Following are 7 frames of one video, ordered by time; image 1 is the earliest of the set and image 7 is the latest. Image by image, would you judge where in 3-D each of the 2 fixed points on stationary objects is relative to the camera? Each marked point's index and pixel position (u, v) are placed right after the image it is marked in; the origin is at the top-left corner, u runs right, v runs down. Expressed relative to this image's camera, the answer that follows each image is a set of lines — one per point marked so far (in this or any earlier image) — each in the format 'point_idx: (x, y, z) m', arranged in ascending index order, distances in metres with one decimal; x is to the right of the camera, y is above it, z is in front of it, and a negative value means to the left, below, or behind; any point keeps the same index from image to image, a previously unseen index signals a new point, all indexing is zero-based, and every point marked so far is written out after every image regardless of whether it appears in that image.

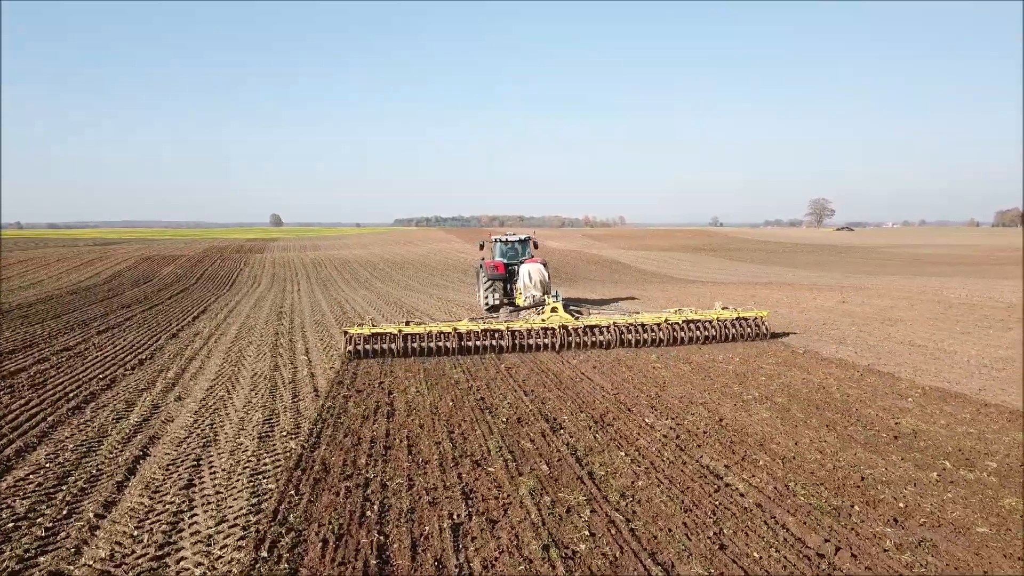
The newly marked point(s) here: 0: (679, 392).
0: (+1.7, -1.1, +8.1) m
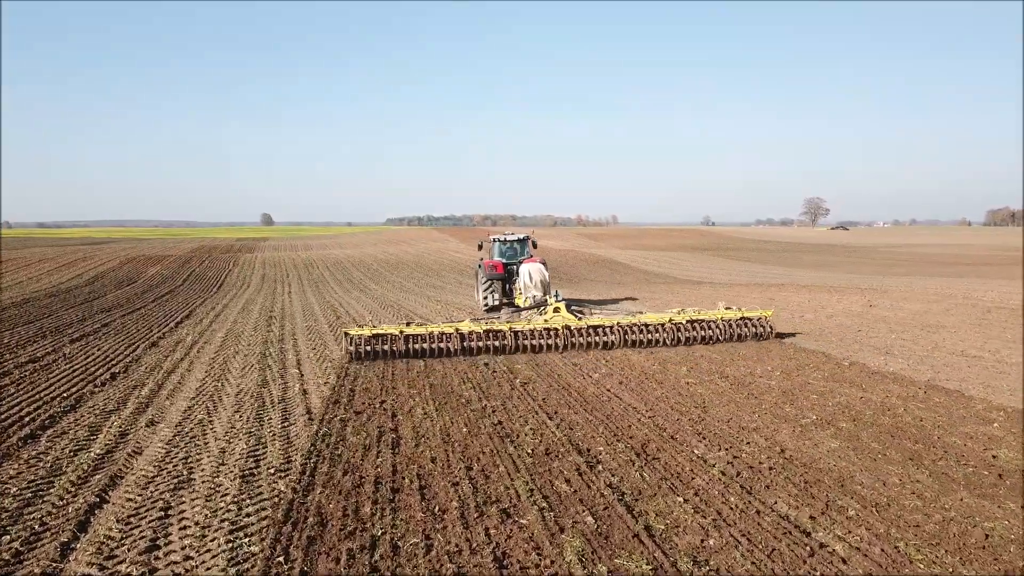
0: (+1.9, -1.1, +7.1) m
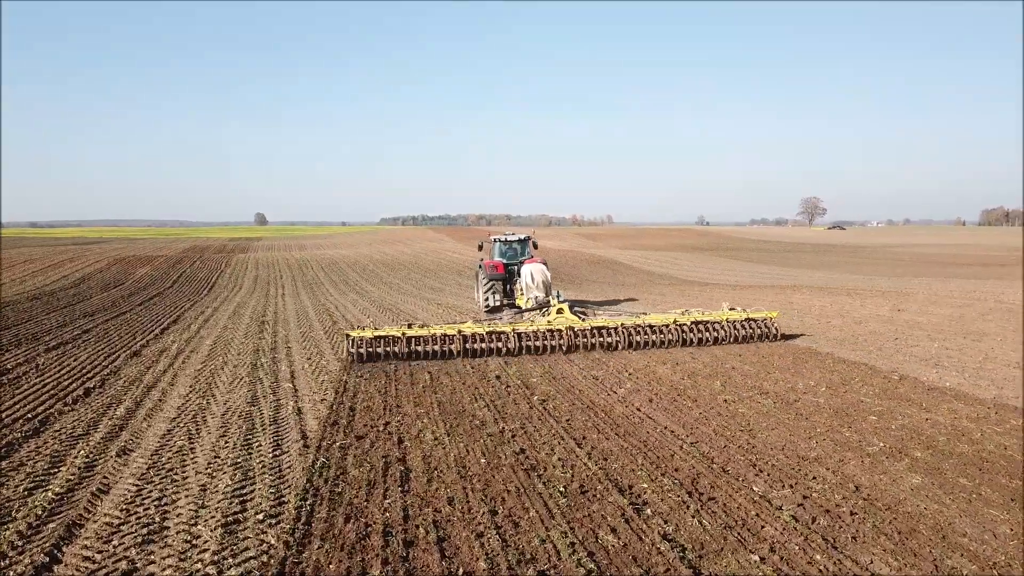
0: (+2.1, -1.2, +6.3) m
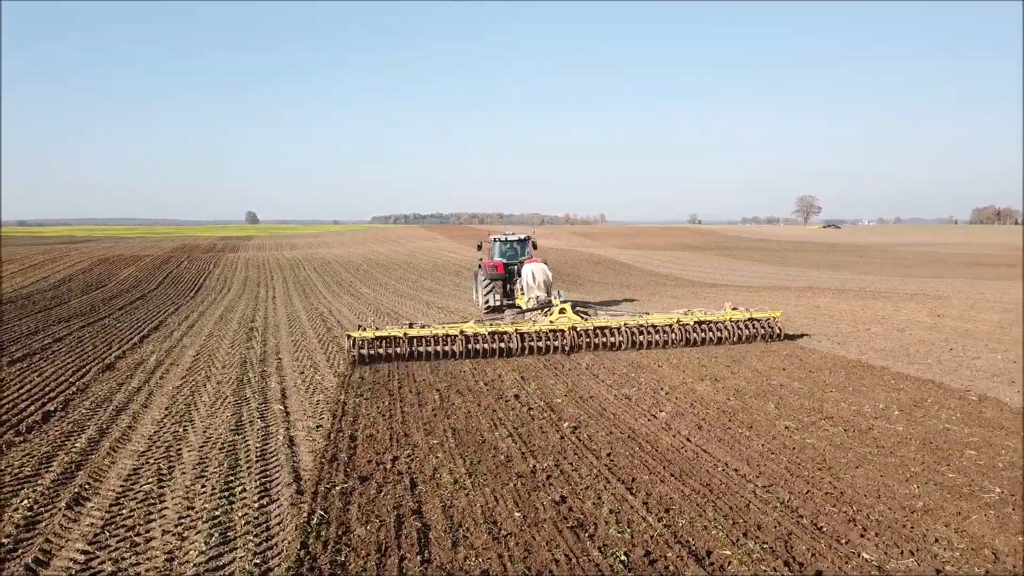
0: (+2.3, -1.3, +5.2) m
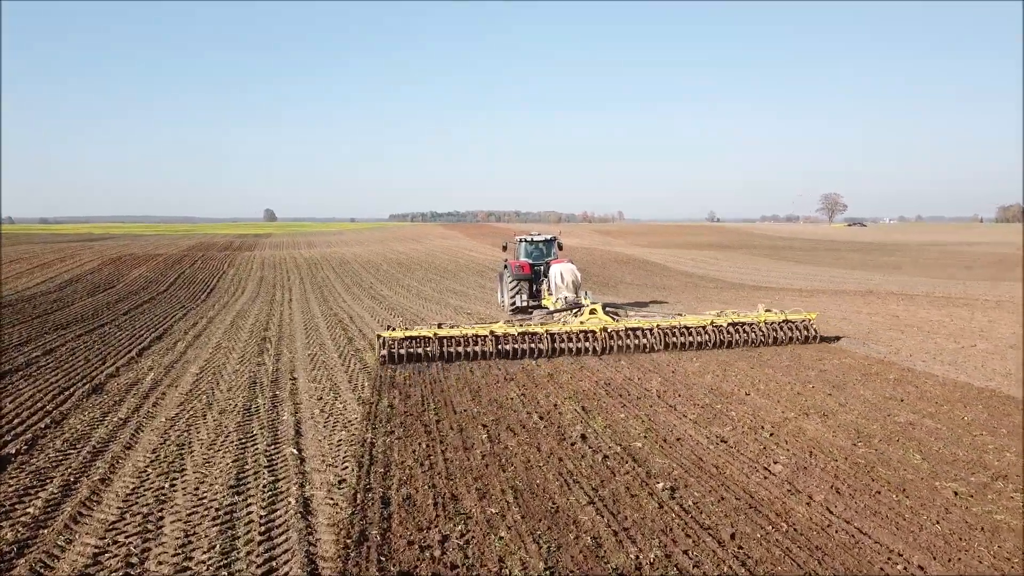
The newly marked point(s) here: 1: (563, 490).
0: (+2.8, -1.4, +3.6) m
1: (+0.3, -1.3, +5.3) m
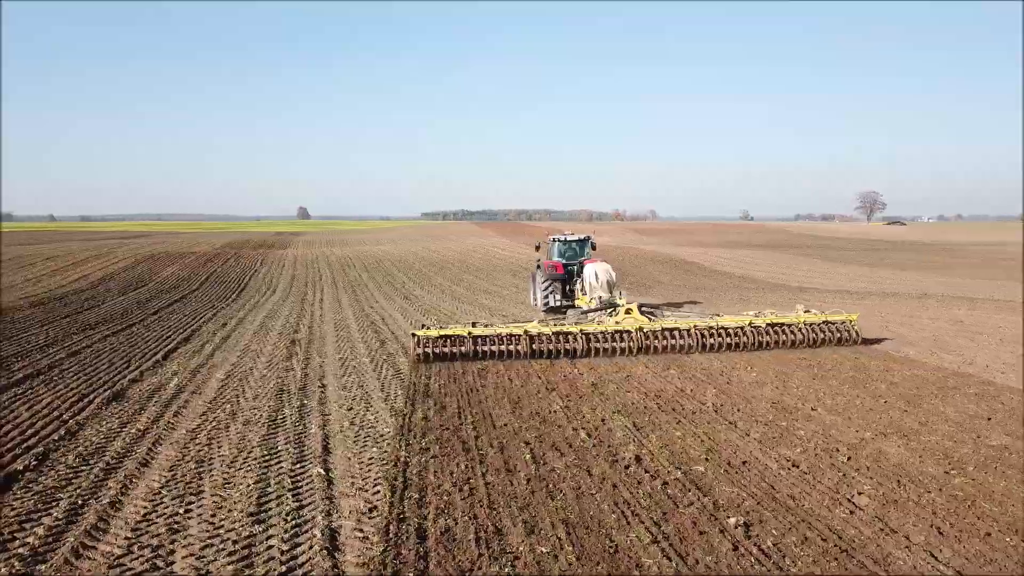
0: (+3.0, -1.5, +2.9) m
1: (+0.6, -1.4, +4.7) m
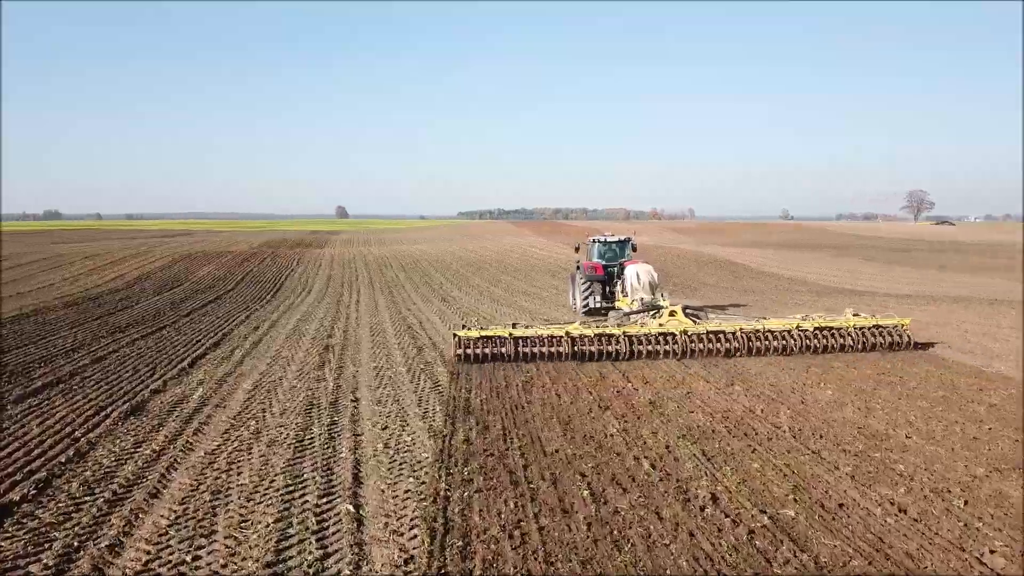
0: (+3.2, -1.6, +2.0) m
1: (+0.9, -1.4, +3.9) m
